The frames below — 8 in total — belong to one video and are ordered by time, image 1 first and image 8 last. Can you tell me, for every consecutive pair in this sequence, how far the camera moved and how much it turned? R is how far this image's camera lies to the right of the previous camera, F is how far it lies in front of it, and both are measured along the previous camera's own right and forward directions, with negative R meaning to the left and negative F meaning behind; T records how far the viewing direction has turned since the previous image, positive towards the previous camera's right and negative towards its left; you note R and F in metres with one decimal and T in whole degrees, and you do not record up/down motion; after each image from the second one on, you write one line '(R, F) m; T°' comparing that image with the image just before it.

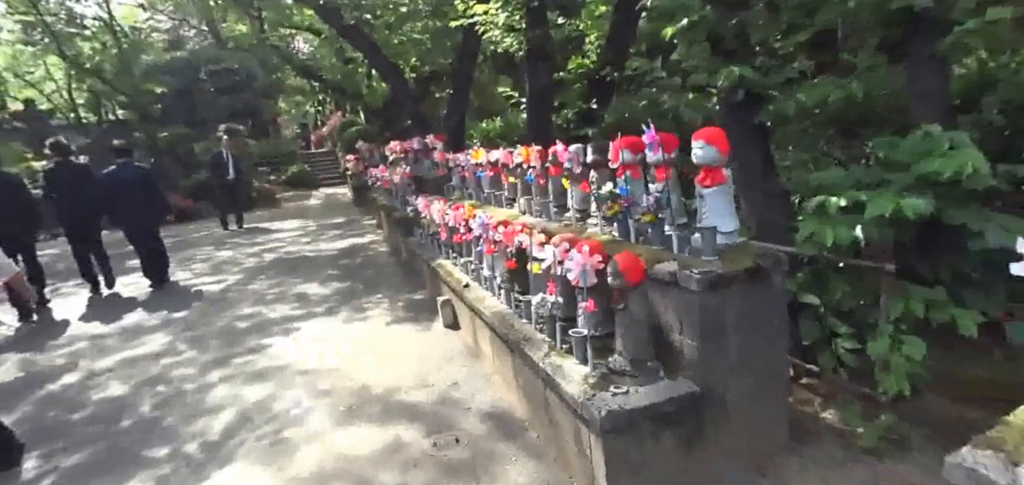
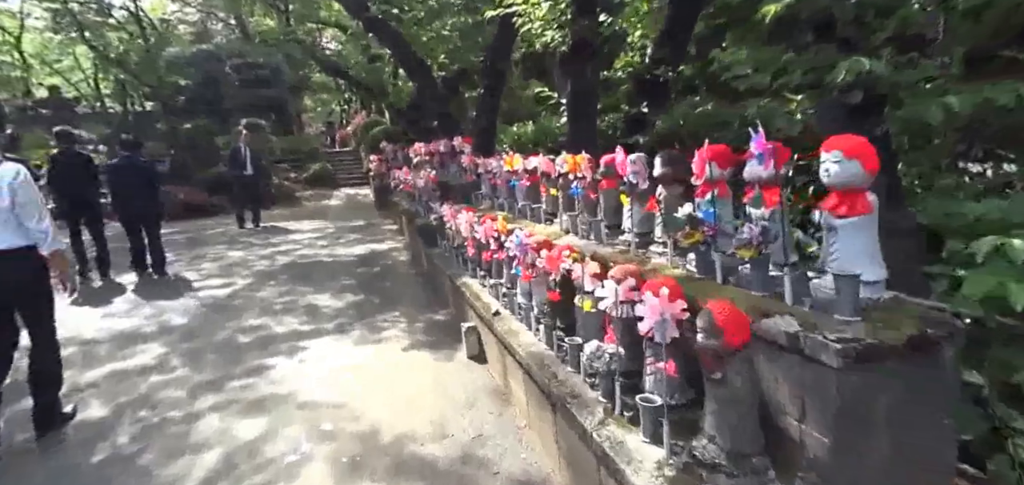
(-0.1, +0.7) m; -2°
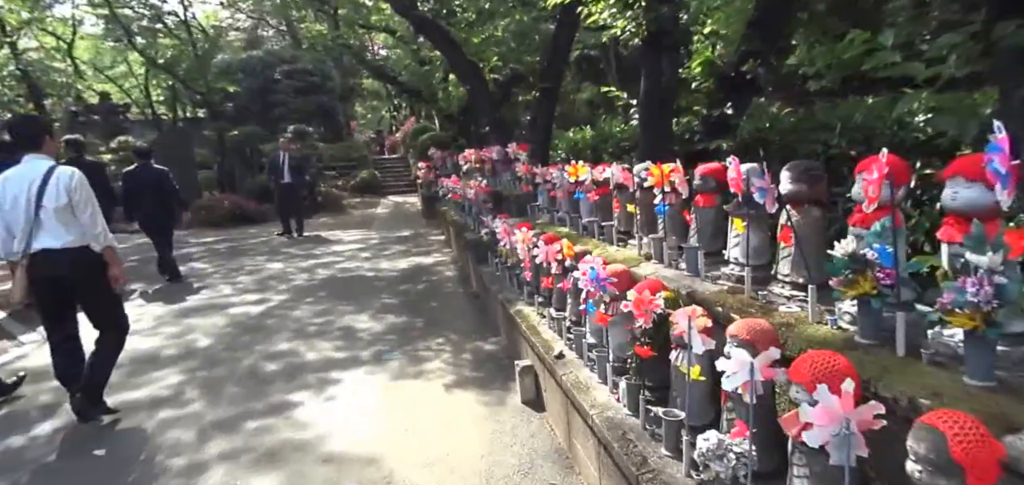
(-0.1, +0.7) m; -4°
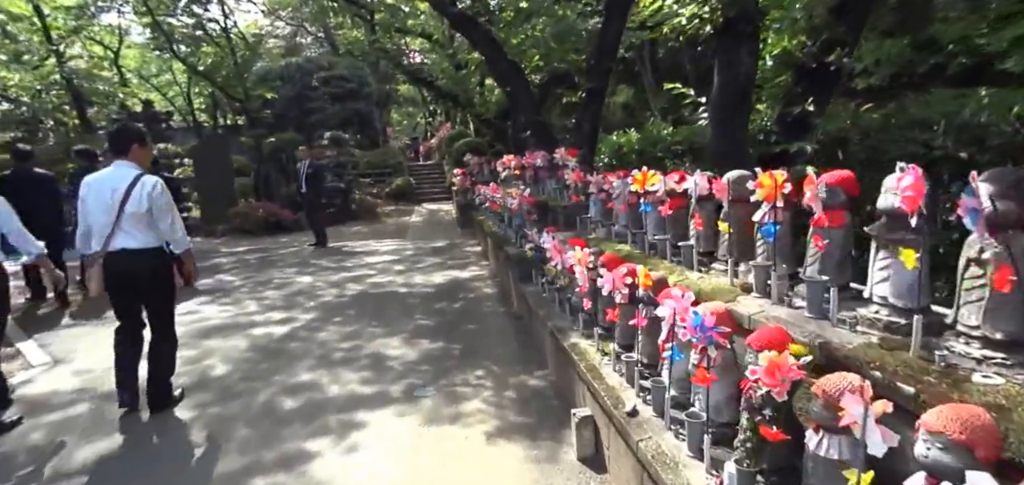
(-0.1, +0.6) m; -3°
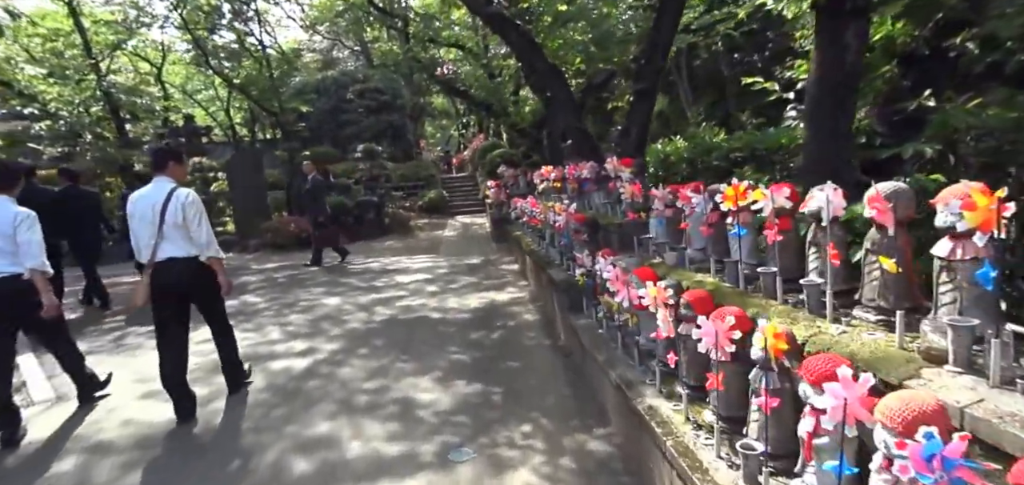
(-0.1, +0.7) m; -3°
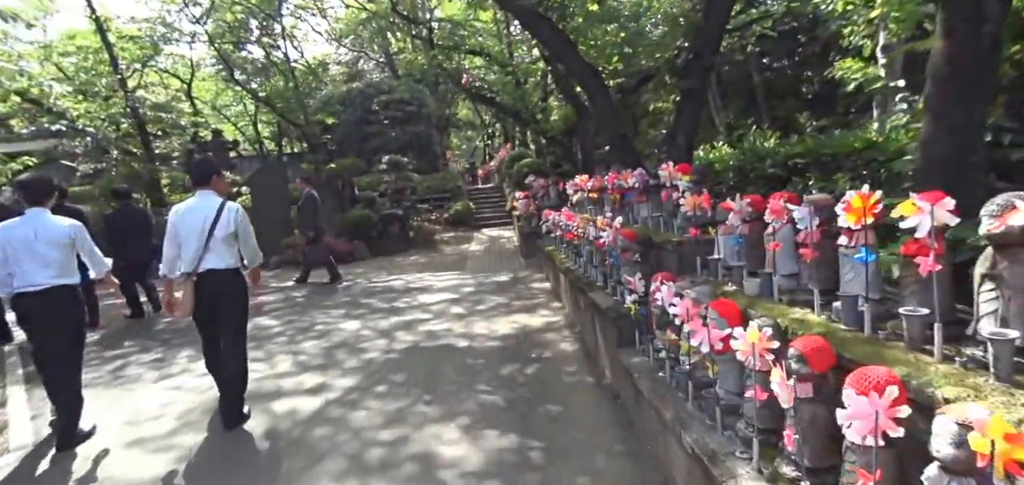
(-0.1, +0.7) m; -3°
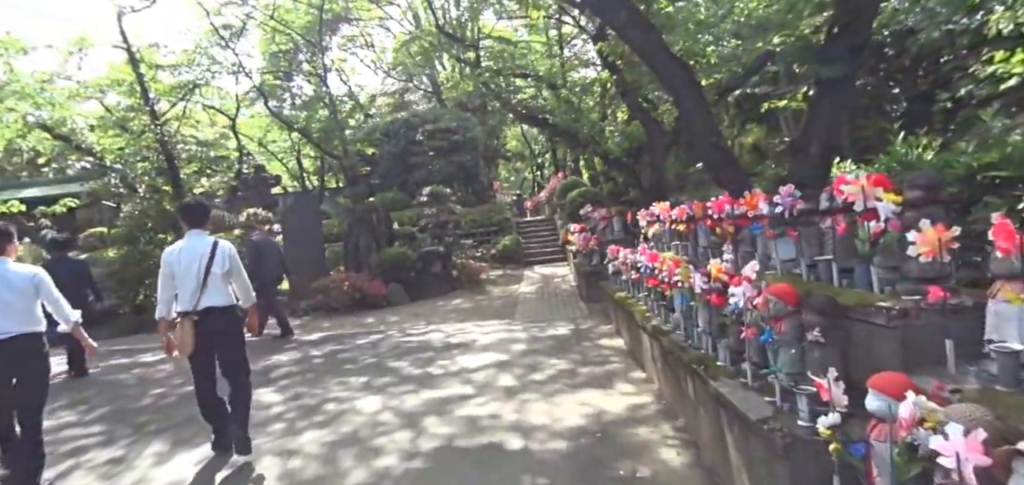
(-0.1, +1.7) m; -4°
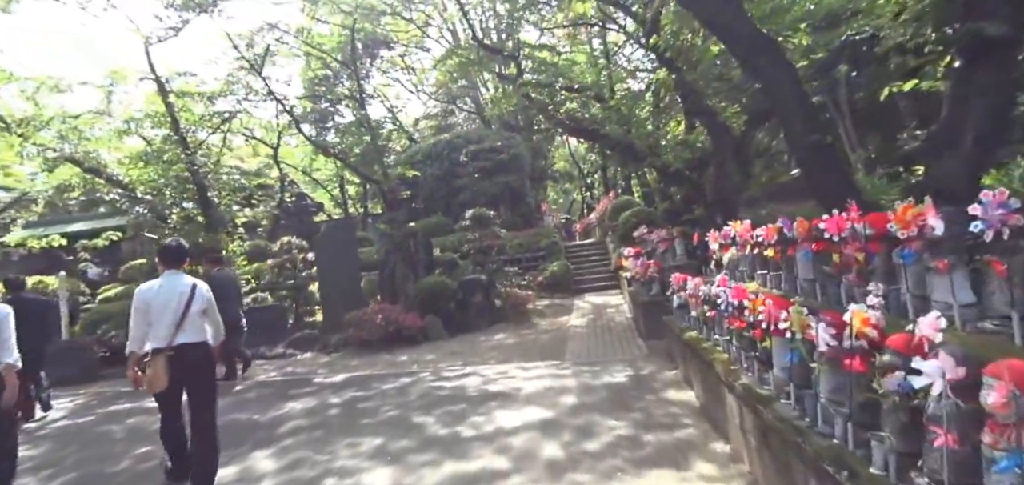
(+0.1, +1.1) m; -5°
